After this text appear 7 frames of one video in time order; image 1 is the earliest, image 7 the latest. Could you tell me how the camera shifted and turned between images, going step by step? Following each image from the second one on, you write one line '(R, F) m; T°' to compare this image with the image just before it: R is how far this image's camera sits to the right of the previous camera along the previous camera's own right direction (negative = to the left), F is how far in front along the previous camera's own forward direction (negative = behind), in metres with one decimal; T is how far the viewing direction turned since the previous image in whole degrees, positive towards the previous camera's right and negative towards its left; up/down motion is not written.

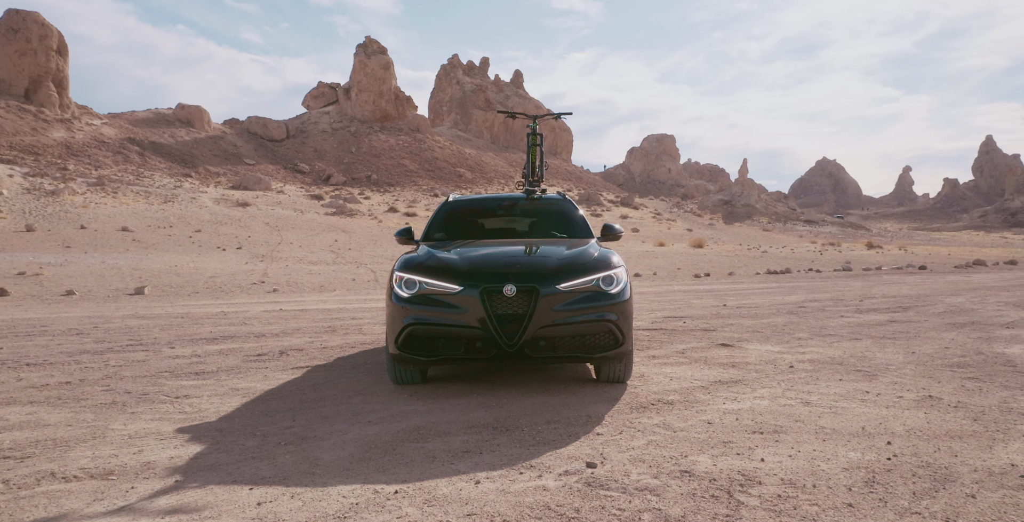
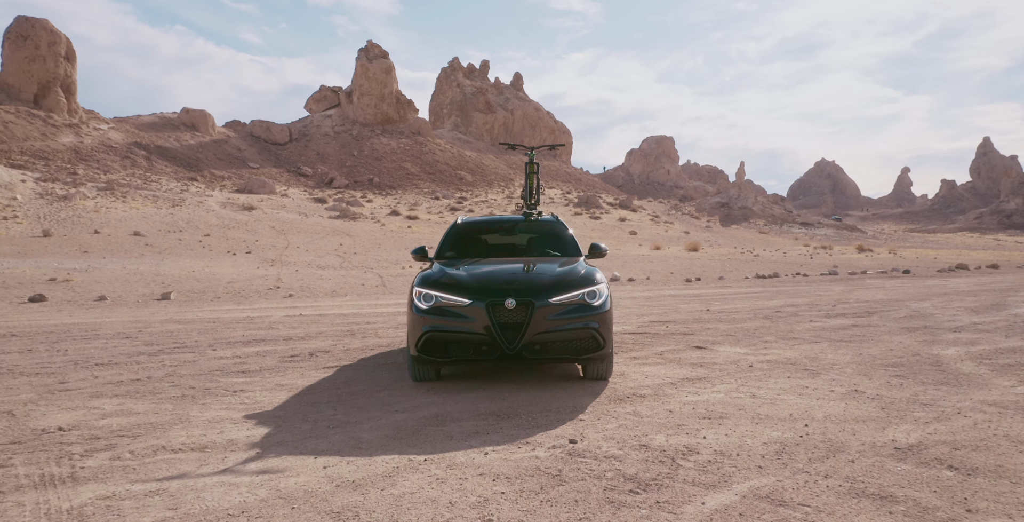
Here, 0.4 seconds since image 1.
(0.0, -0.6) m; 0°
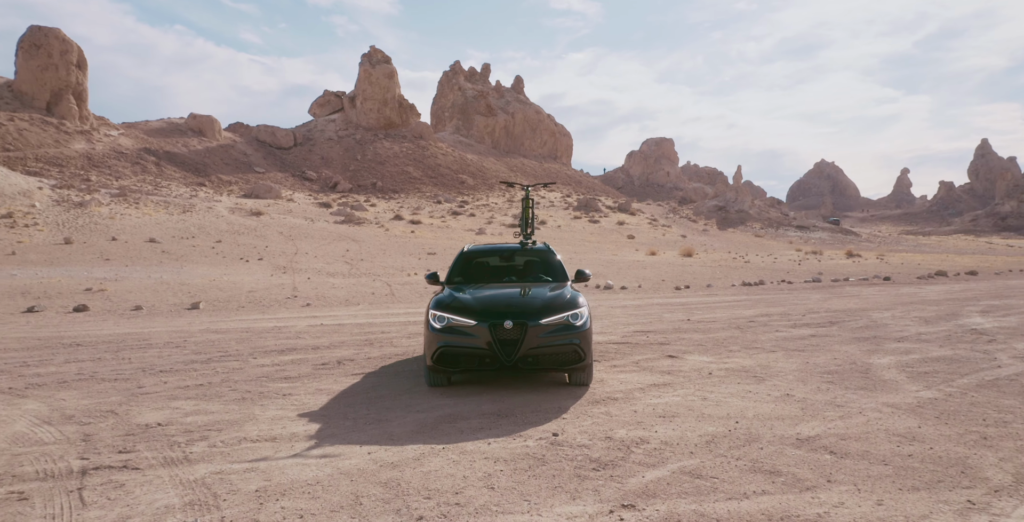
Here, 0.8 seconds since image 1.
(0.0, -0.8) m; 0°
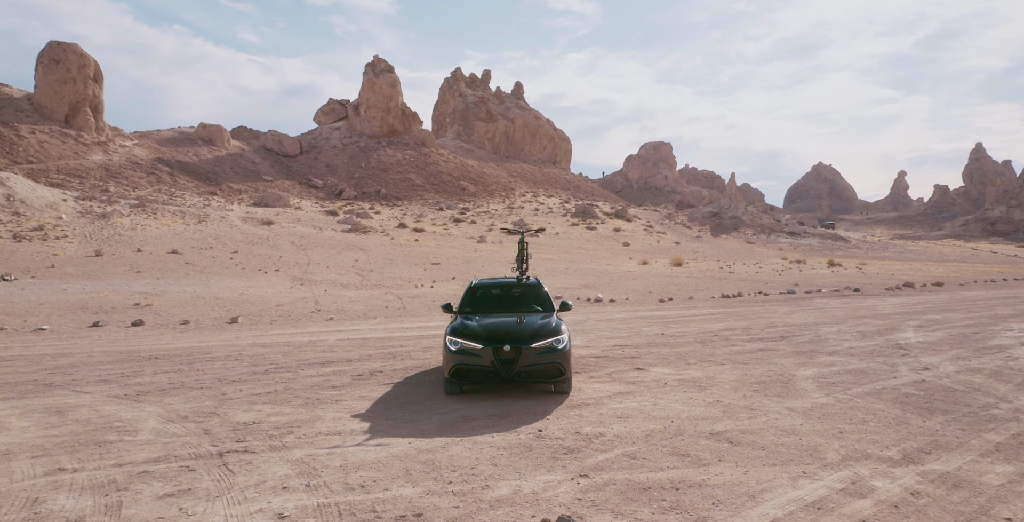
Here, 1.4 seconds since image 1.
(0.0, -1.3) m; 0°
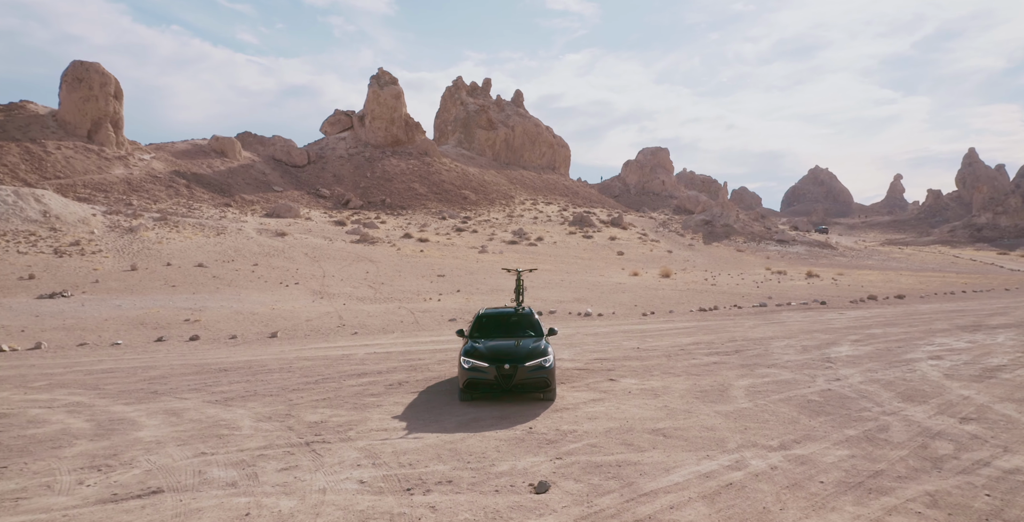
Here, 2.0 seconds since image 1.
(0.0, -1.8) m; 0°
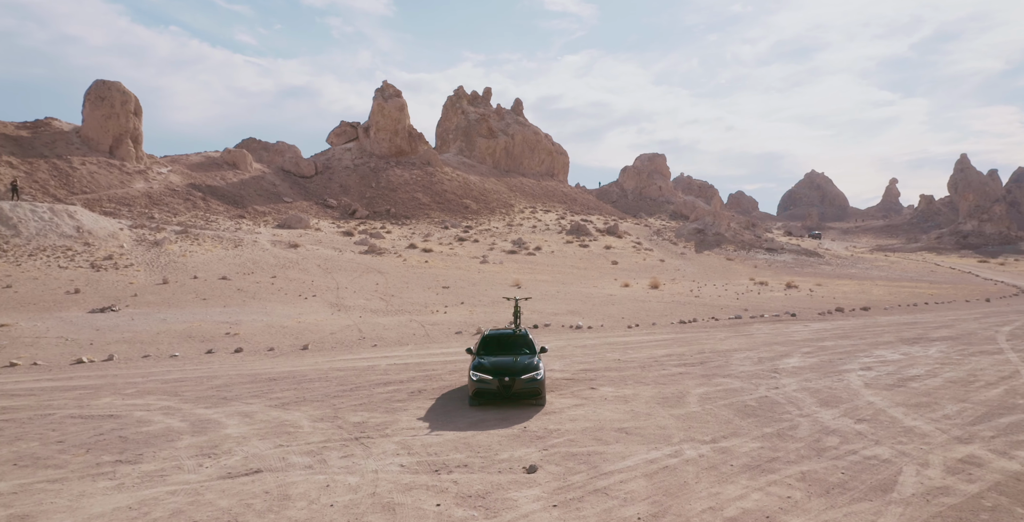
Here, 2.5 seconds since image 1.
(0.0, -1.9) m; 0°
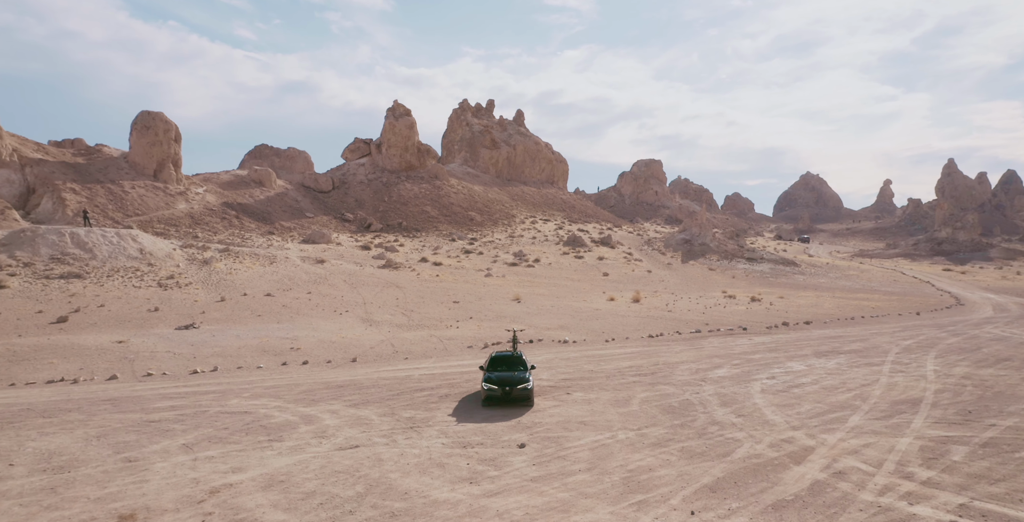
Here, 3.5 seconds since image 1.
(+0.1, -4.4) m; 0°
